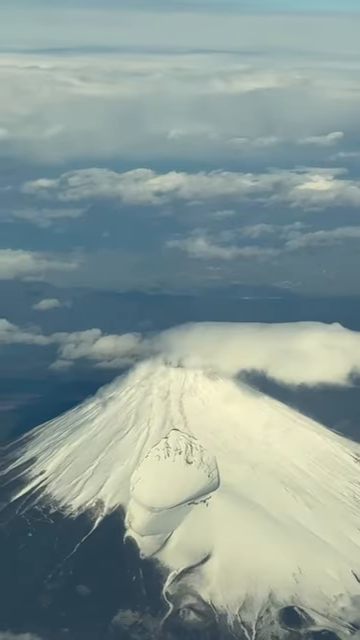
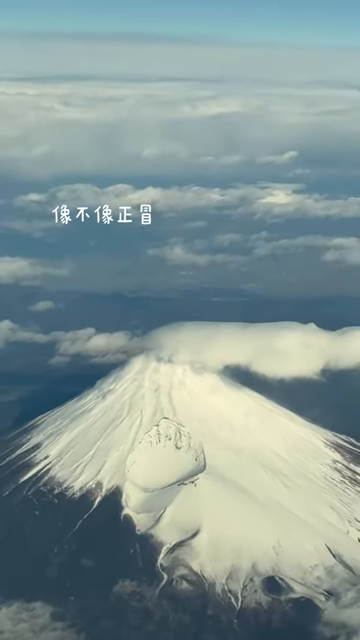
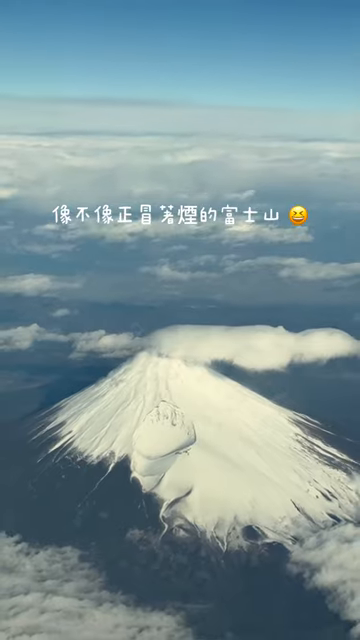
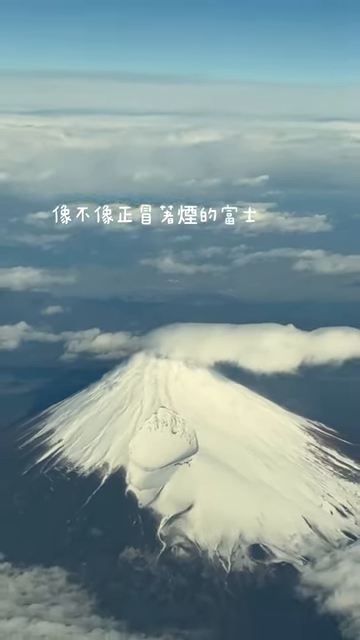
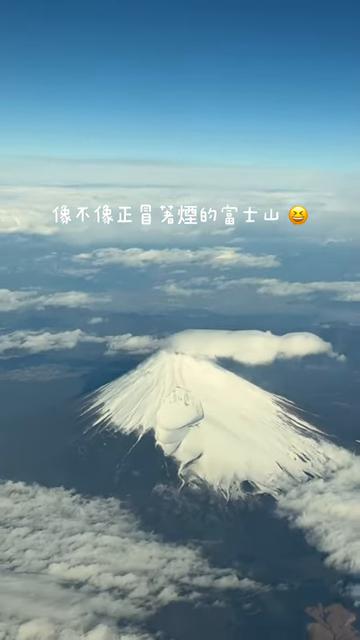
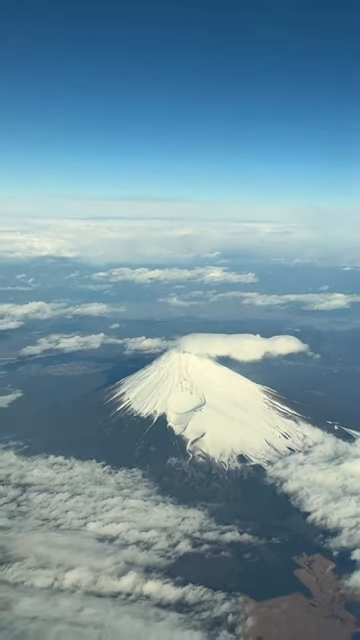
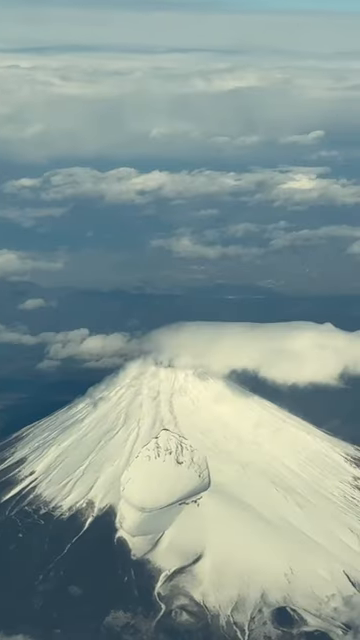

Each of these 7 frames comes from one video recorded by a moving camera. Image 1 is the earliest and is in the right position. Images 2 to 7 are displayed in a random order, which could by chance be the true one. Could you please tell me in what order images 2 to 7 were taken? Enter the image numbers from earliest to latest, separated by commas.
7, 2, 4, 3, 5, 6
